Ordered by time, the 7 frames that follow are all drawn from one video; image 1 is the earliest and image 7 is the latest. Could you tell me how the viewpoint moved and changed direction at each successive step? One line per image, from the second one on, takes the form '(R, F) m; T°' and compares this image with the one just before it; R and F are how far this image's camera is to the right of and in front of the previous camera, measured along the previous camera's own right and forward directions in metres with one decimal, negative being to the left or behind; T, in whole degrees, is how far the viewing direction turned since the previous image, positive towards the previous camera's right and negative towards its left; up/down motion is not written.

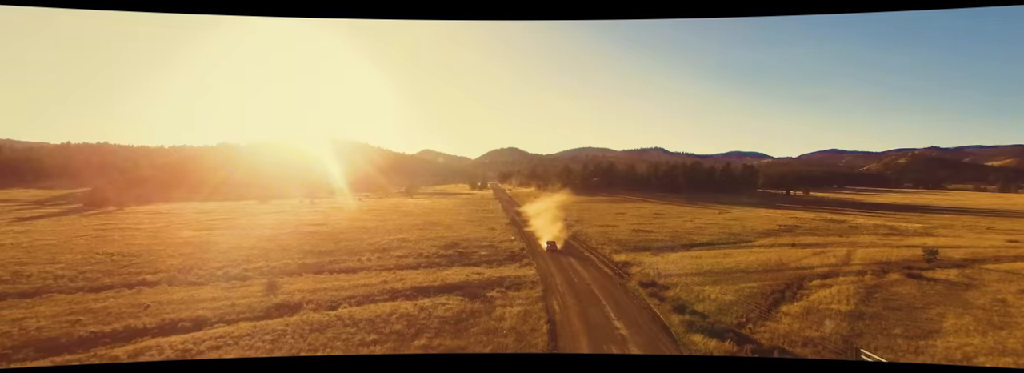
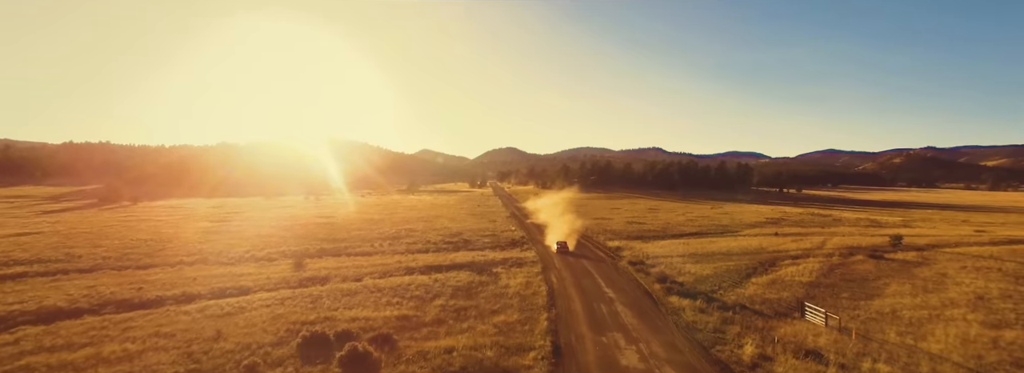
(-0.3, -3.5) m; 0°
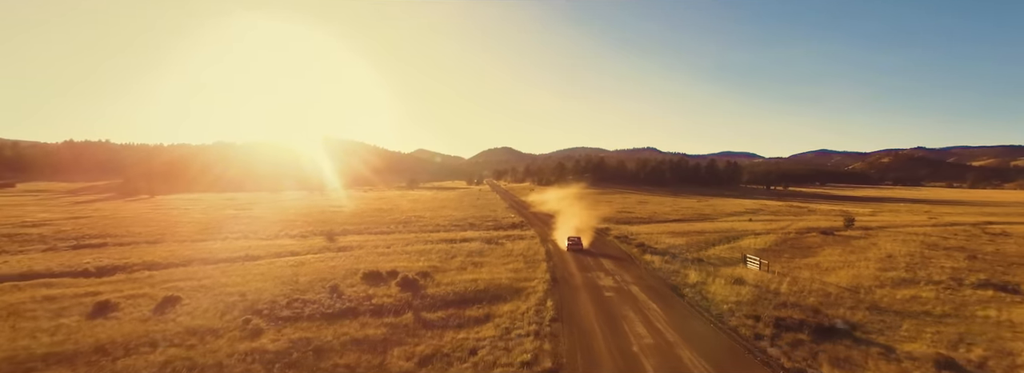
(-0.7, -5.6) m; +1°
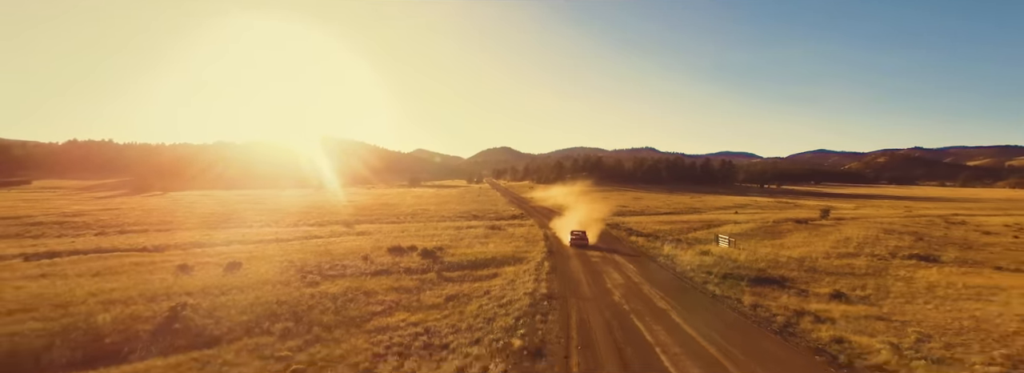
(-0.2, -3.8) m; 0°
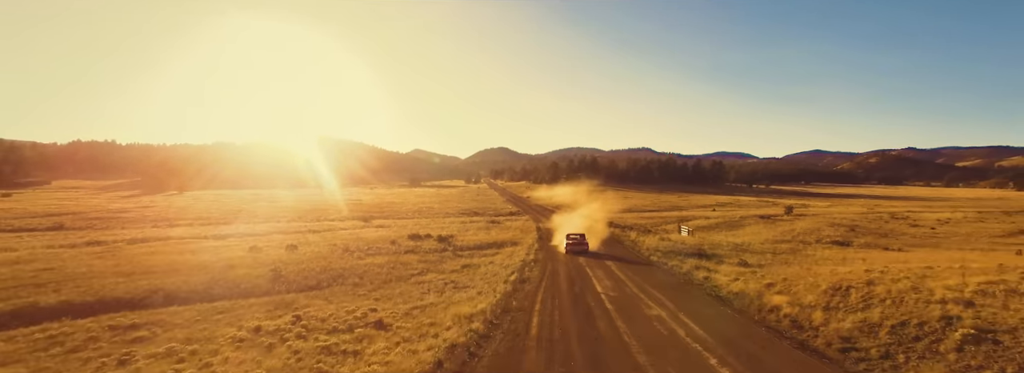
(0.0, -5.9) m; 0°
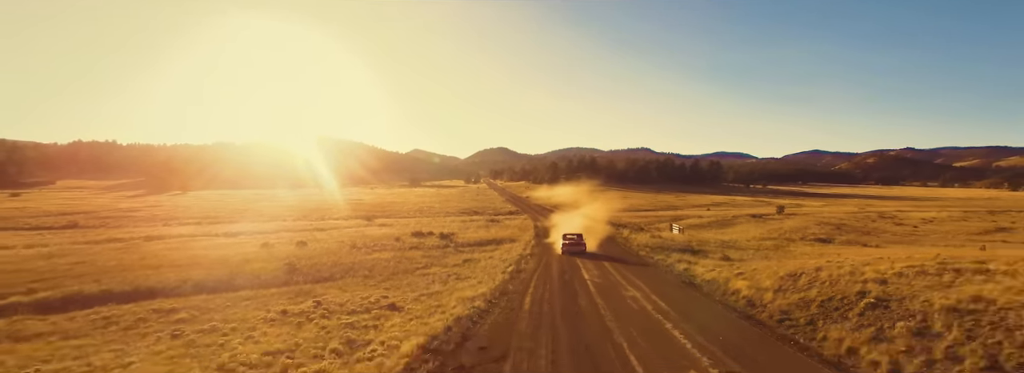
(+0.1, -1.5) m; 0°
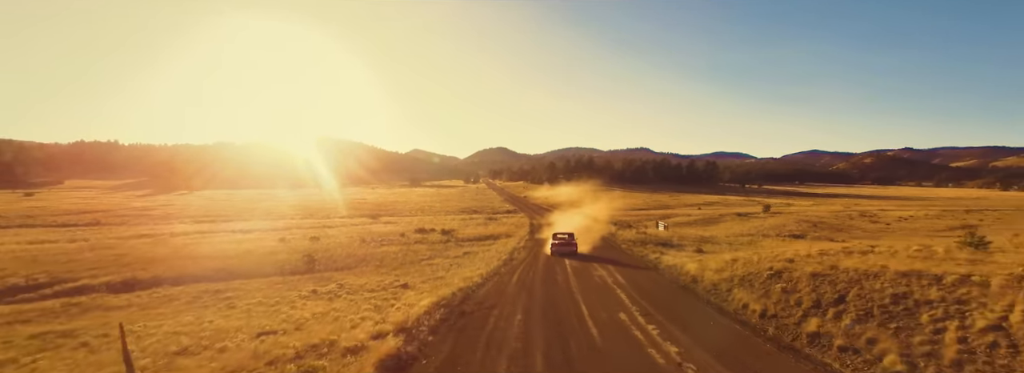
(+0.2, -2.4) m; 0°
